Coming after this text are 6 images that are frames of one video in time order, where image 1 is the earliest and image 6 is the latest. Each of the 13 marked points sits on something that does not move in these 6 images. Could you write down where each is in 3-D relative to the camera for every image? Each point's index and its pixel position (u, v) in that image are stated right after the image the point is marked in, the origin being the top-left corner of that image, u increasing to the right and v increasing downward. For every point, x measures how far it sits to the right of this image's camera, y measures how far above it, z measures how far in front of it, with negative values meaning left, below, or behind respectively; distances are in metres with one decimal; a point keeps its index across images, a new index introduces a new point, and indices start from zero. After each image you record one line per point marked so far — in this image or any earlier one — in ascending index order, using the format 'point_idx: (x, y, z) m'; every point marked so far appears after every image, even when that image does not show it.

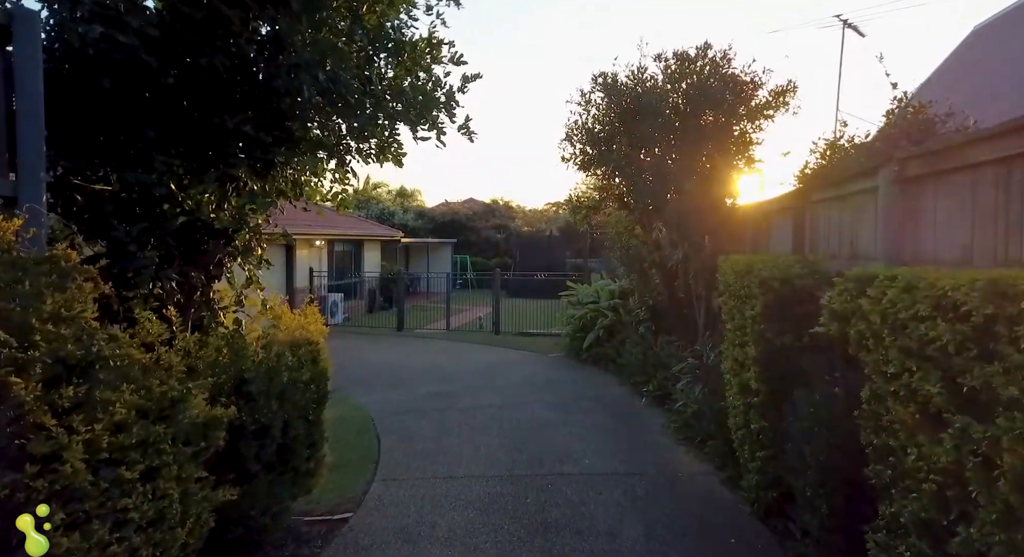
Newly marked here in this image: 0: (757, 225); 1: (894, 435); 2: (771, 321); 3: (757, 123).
0: (+2.5, +0.5, +6.5) m
1: (+1.3, -0.5, +2.1) m
2: (+1.5, -0.2, +3.6) m
3: (+2.9, +1.8, +7.6) m
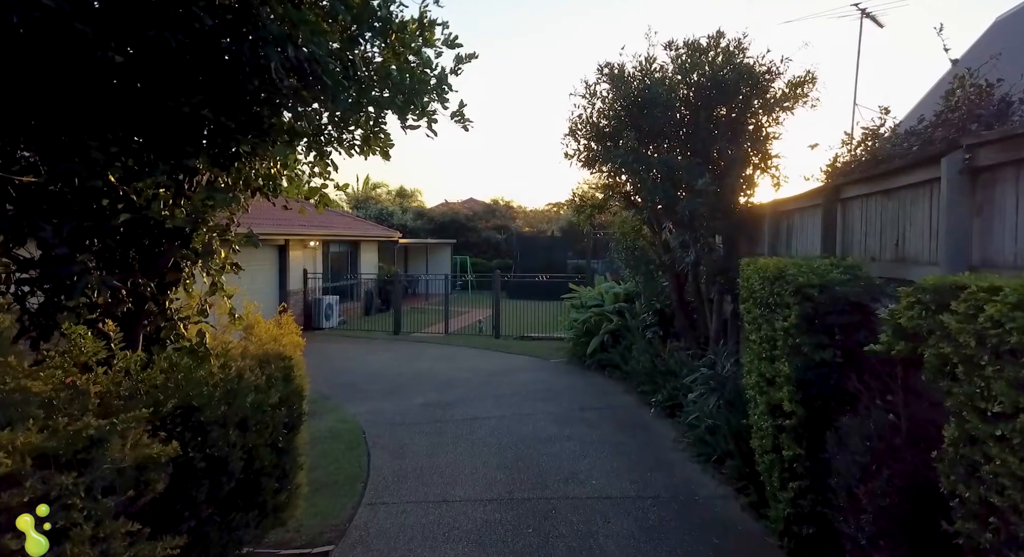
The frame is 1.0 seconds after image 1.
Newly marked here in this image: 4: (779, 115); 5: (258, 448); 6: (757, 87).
0: (+2.5, +0.5, +6.0) m
1: (+1.3, -0.6, +1.7) m
2: (+1.5, -0.3, +3.2) m
3: (+2.9, +1.8, +7.1) m
4: (+3.0, +1.8, +7.2) m
5: (-1.2, -0.8, +2.9) m
6: (+2.7, +2.1, +7.0) m
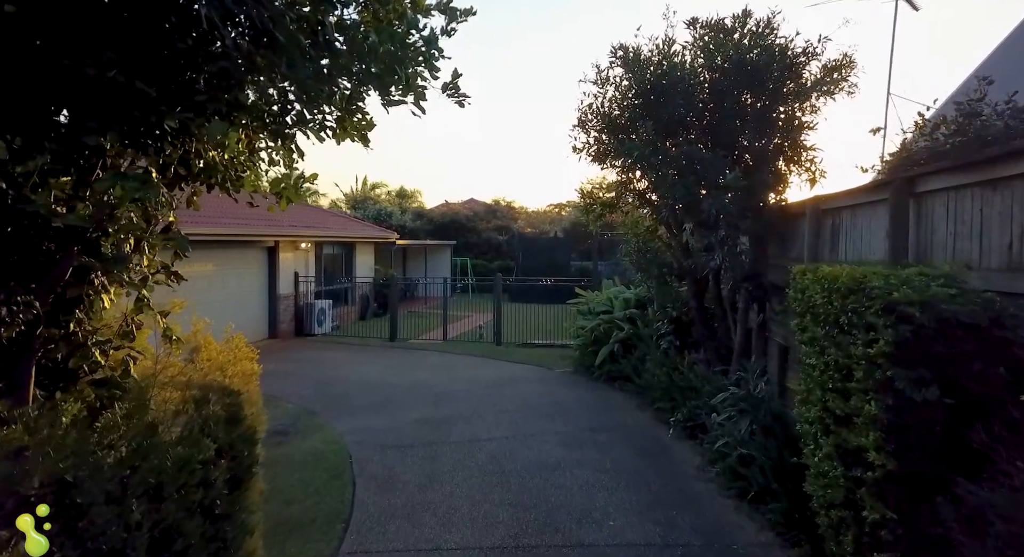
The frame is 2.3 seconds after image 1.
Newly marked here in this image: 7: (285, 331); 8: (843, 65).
0: (+2.5, +0.4, +5.3) m
1: (+1.3, -0.6, +0.9) m
2: (+1.5, -0.3, +2.4) m
3: (+3.0, +1.7, +6.4) m
4: (+3.0, +1.8, +6.5) m
5: (-1.1, -0.8, +2.2) m
6: (+2.8, +2.0, +6.3) m
7: (-4.7, -1.1, +13.3) m
8: (+3.3, +2.1, +6.4) m
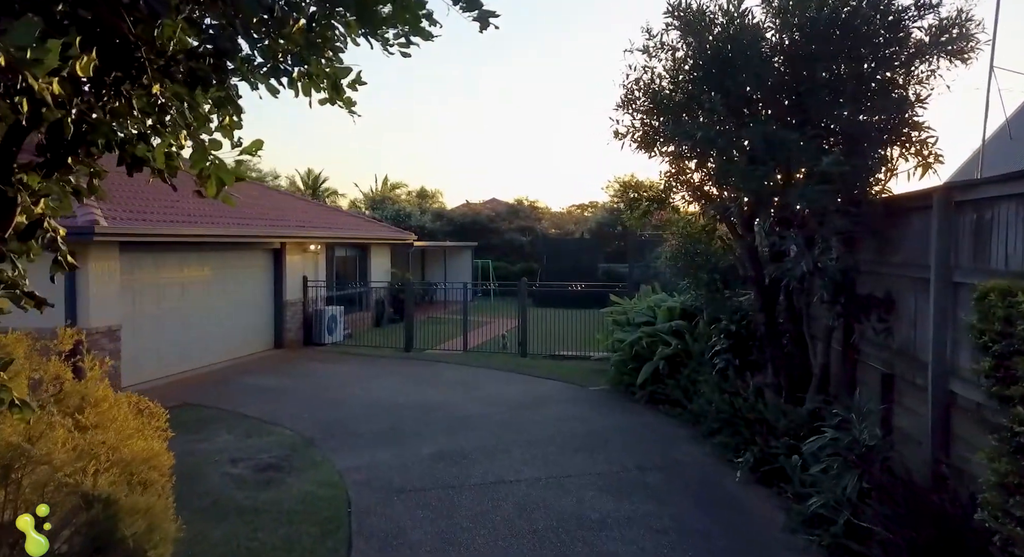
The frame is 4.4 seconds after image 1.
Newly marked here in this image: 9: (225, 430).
0: (+2.8, +0.4, +4.0) m
1: (+1.4, -0.7, -0.3) m
2: (+1.6, -0.4, +1.2) m
3: (+3.2, +1.7, +5.1) m
4: (+3.3, +1.7, +5.2) m
5: (-1.0, -0.9, +1.1) m
6: (+3.0, +2.0, +5.1) m
7: (-4.2, -1.2, +12.2) m
8: (+3.6, +2.0, +5.1) m
9: (-3.2, -1.7, +7.1) m
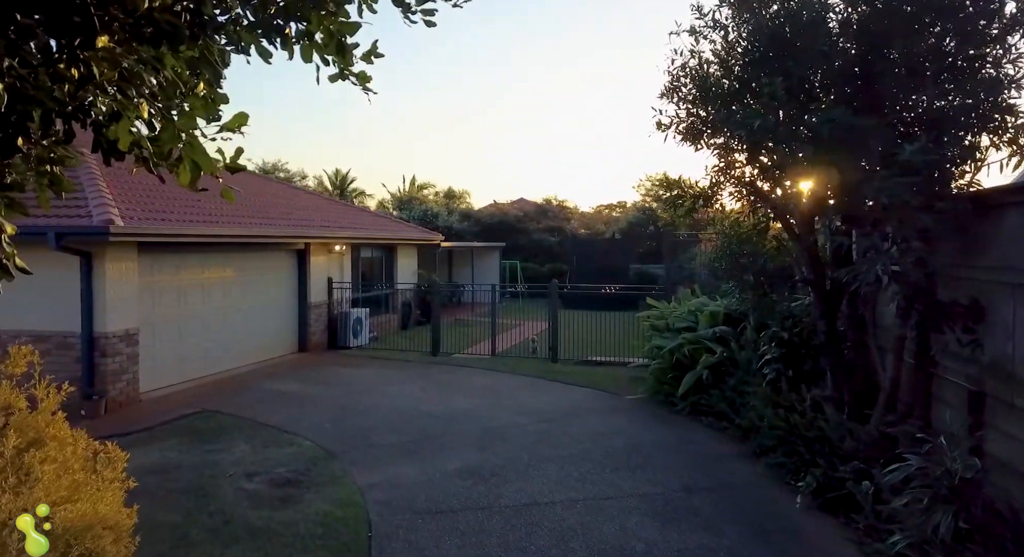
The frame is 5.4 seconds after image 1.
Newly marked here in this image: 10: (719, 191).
0: (+3.0, +0.3, +3.4) m
1: (+1.4, -0.7, -0.8) m
2: (+1.7, -0.4, +0.6) m
3: (+3.5, +1.6, +4.5) m
4: (+3.6, +1.7, +4.6) m
5: (-0.9, -0.9, +0.6) m
6: (+3.3, +1.9, +4.4) m
7: (-3.6, -1.2, +11.9) m
8: (+3.8, +2.0, +4.4) m
9: (-2.8, -1.7, +6.7) m
10: (+2.0, +0.9, +6.2) m
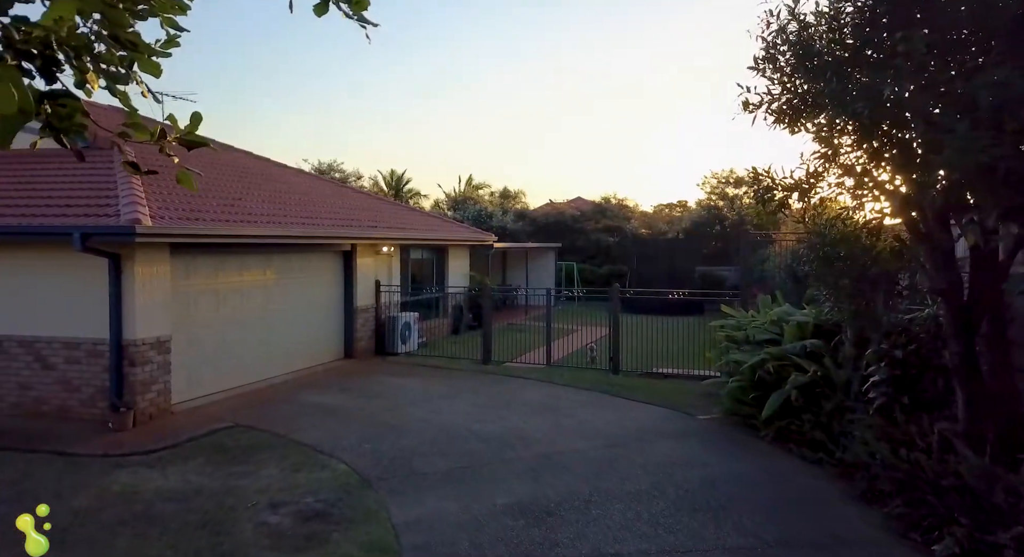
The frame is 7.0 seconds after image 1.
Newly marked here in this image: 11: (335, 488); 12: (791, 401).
0: (+3.2, +0.3, +2.3) m
1: (+1.3, -0.8, -1.8) m
2: (+1.7, -0.5, -0.3) m
3: (+3.8, +1.6, +3.4) m
4: (+3.9, +1.6, +3.4) m
5: (-0.9, -1.0, -0.1) m
6: (+3.6, +1.9, +3.3) m
7: (-2.6, -1.3, +11.4) m
8: (+4.2, +1.9, +3.3) m
9: (-2.3, -1.8, +6.1) m
10: (+2.5, +0.8, +5.1) m
11: (-1.6, -1.8, +5.6) m
12: (+2.9, -1.3, +6.7) m
